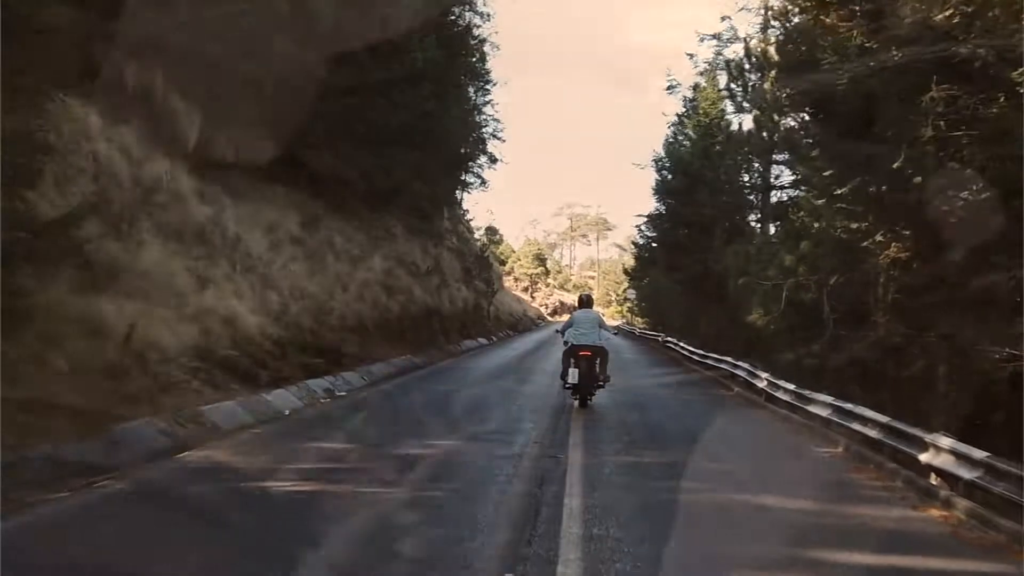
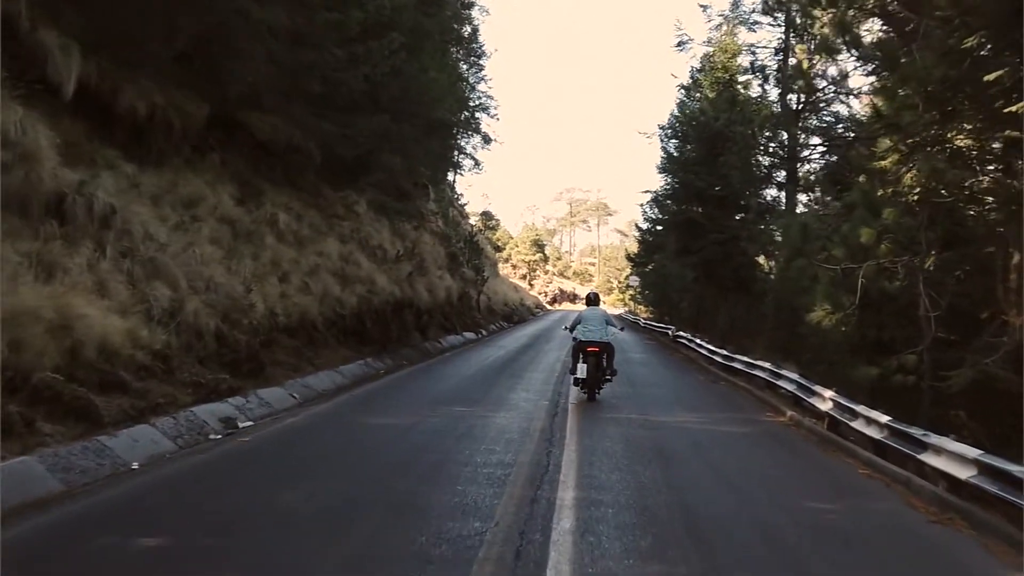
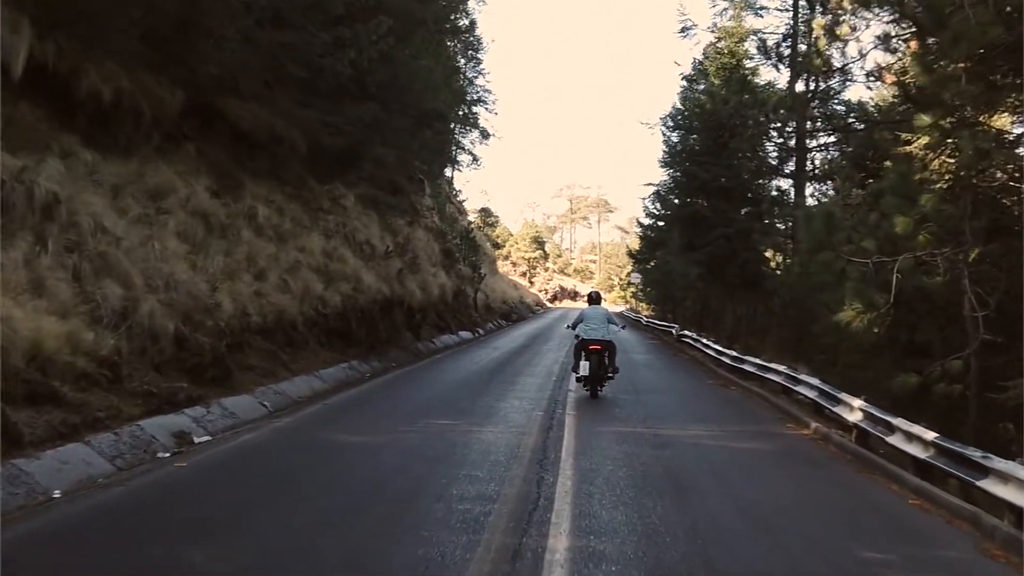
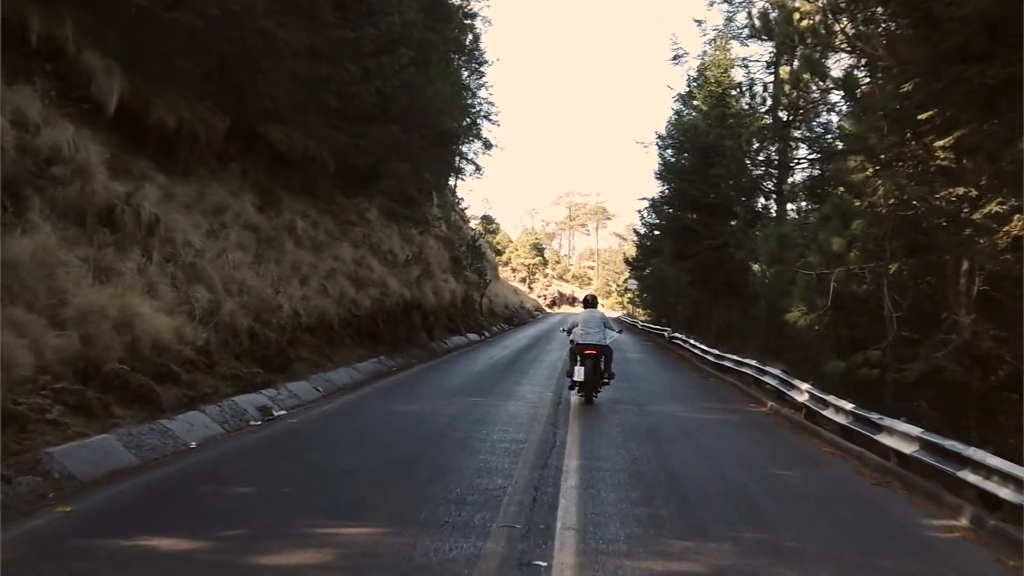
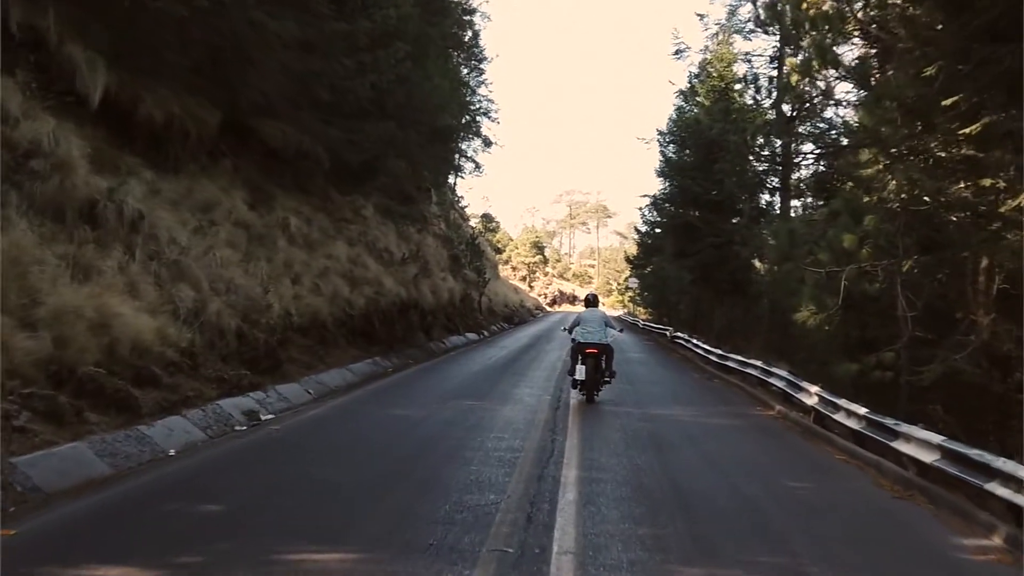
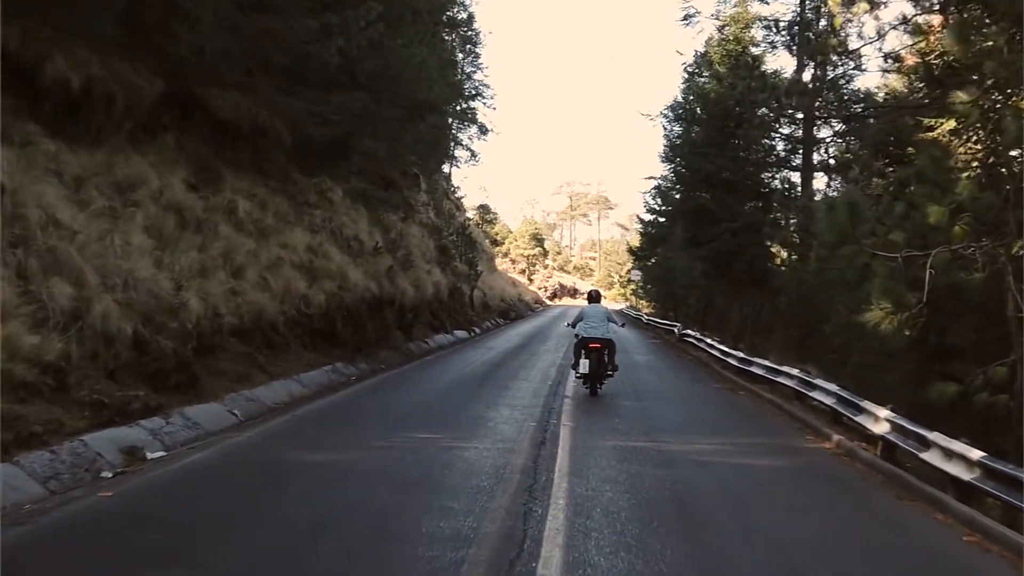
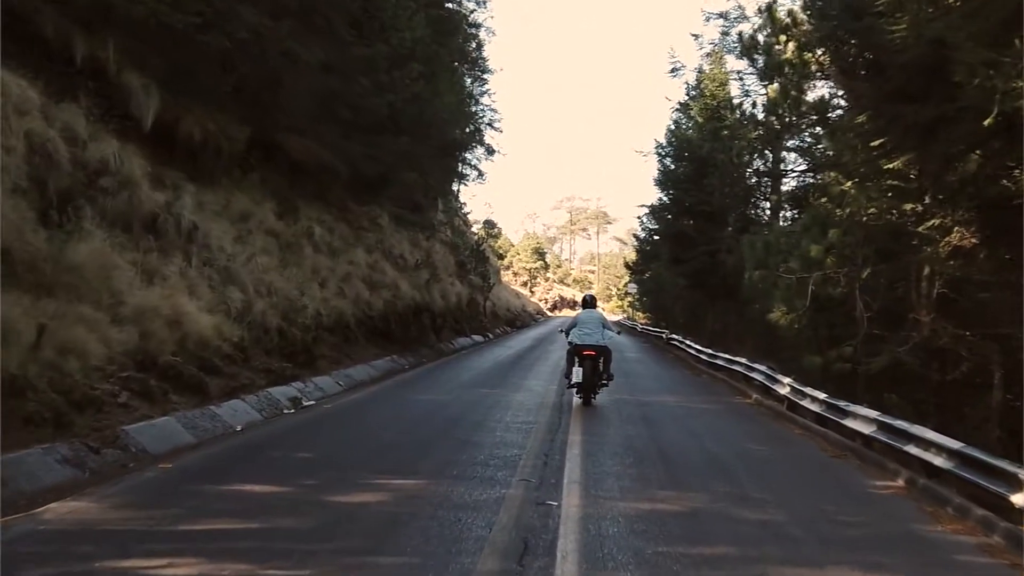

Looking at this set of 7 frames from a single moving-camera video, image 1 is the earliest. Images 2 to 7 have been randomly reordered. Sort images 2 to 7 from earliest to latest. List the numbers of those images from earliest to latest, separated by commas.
7, 4, 5, 2, 3, 6
